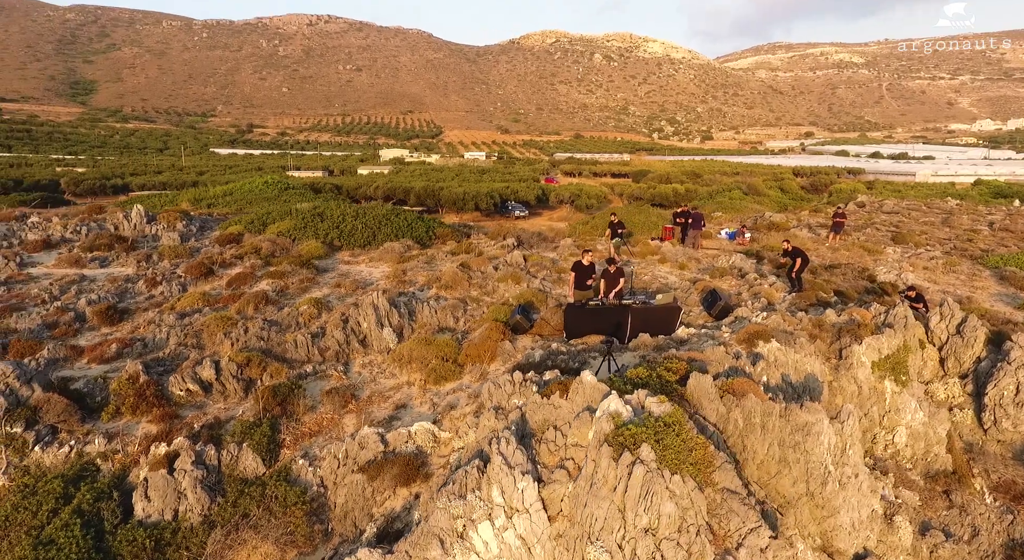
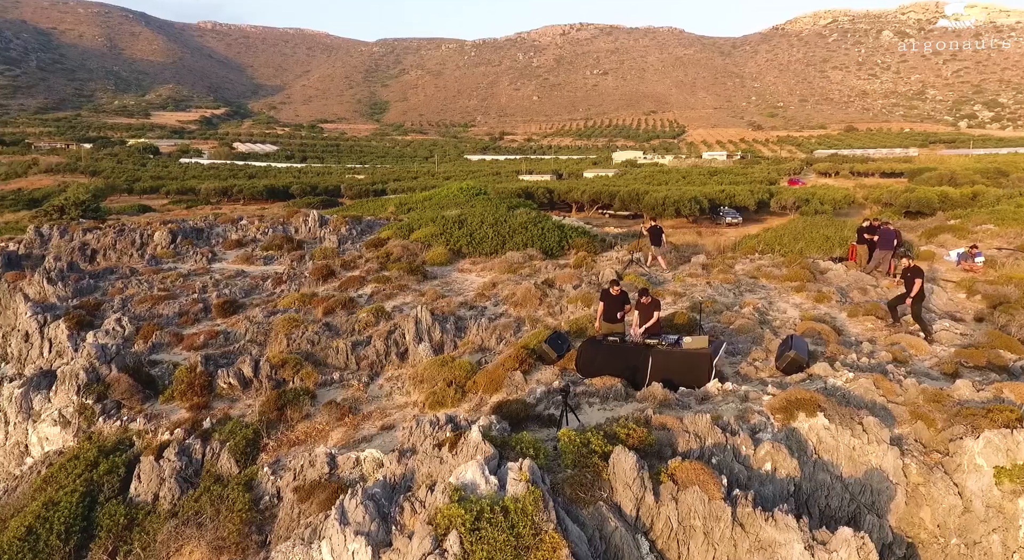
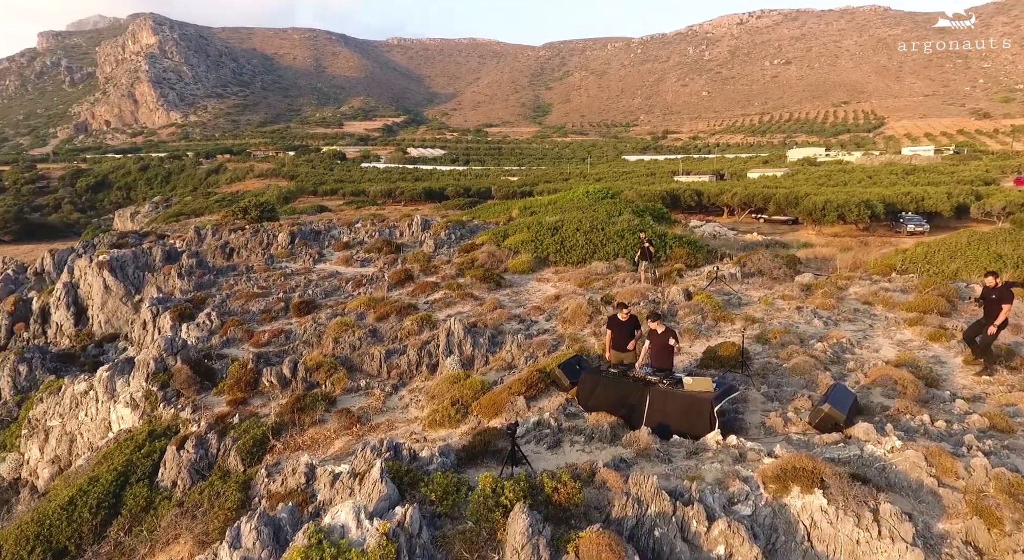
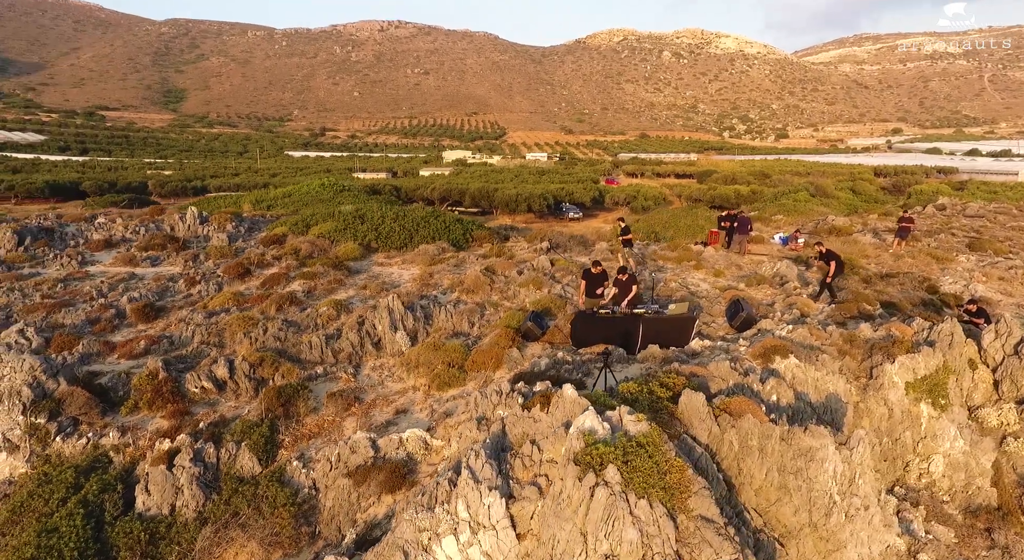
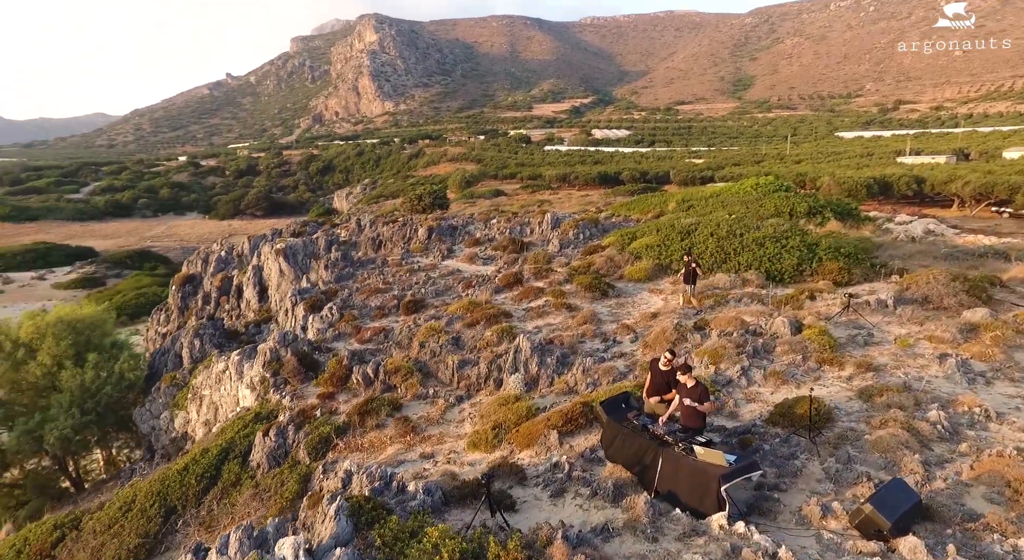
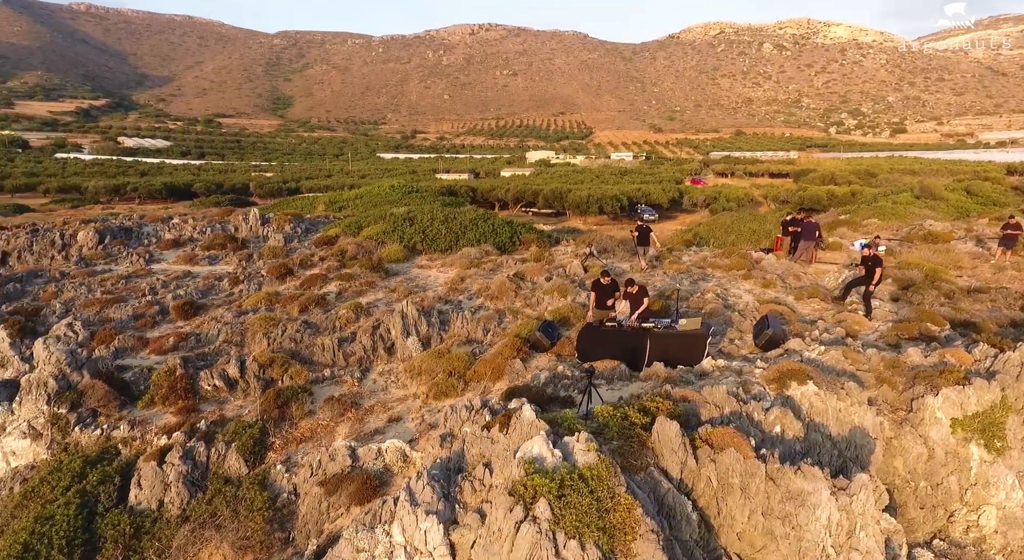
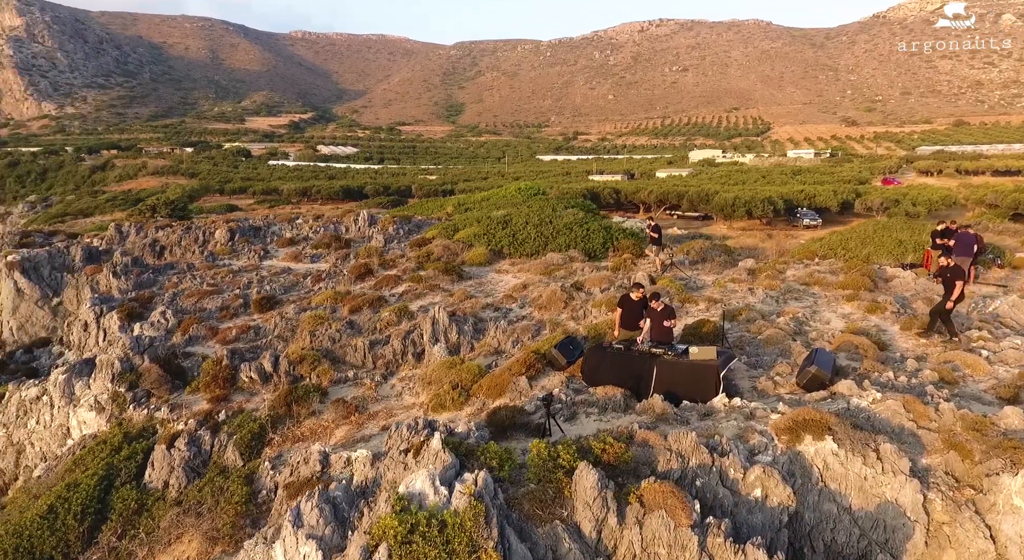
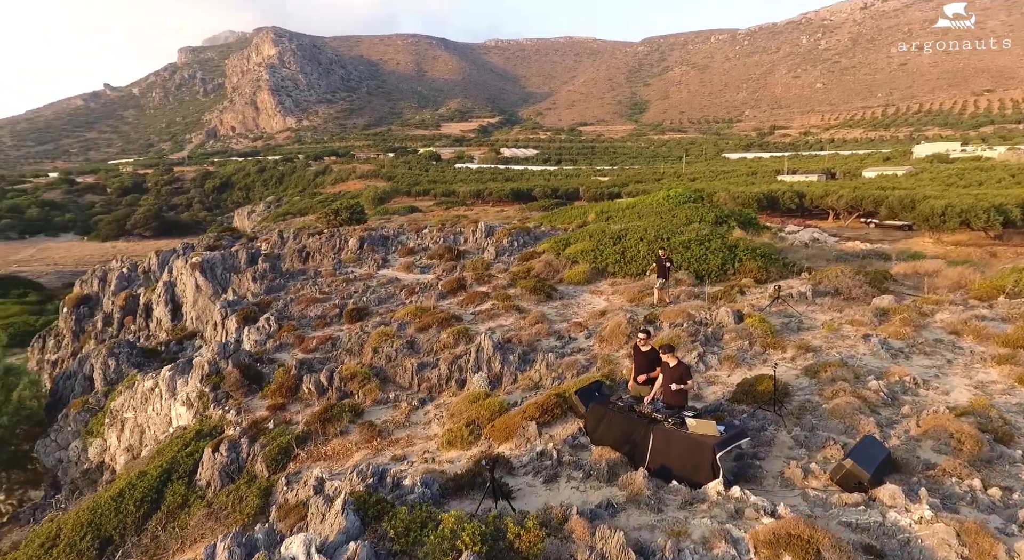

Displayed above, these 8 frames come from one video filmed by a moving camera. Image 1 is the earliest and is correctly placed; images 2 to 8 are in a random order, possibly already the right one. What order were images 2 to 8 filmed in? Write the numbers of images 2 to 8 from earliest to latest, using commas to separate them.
4, 6, 2, 7, 3, 8, 5
